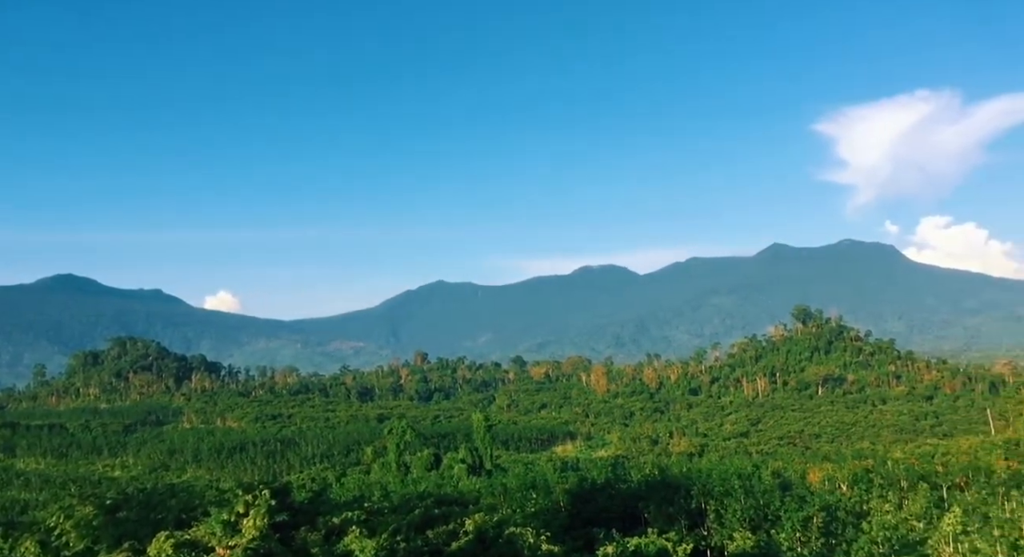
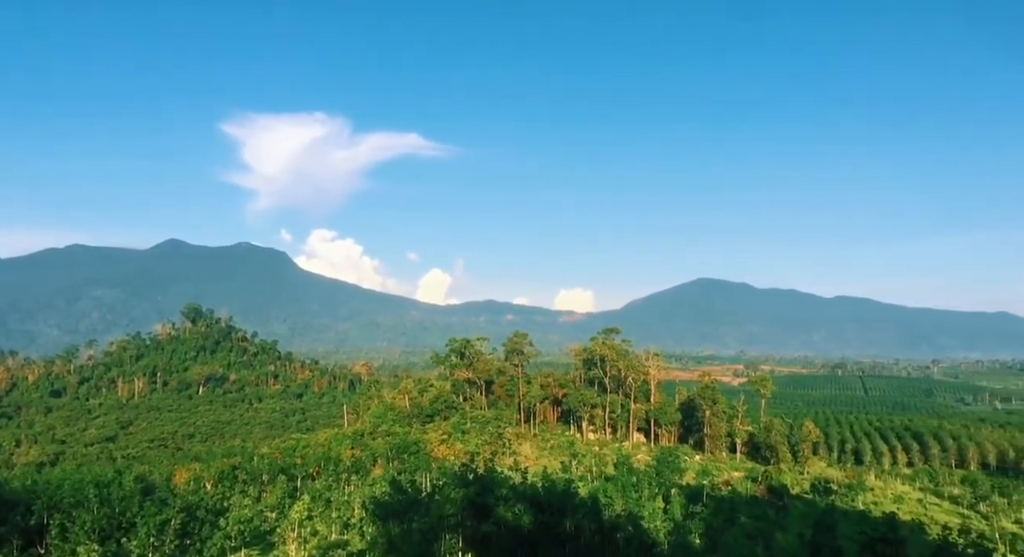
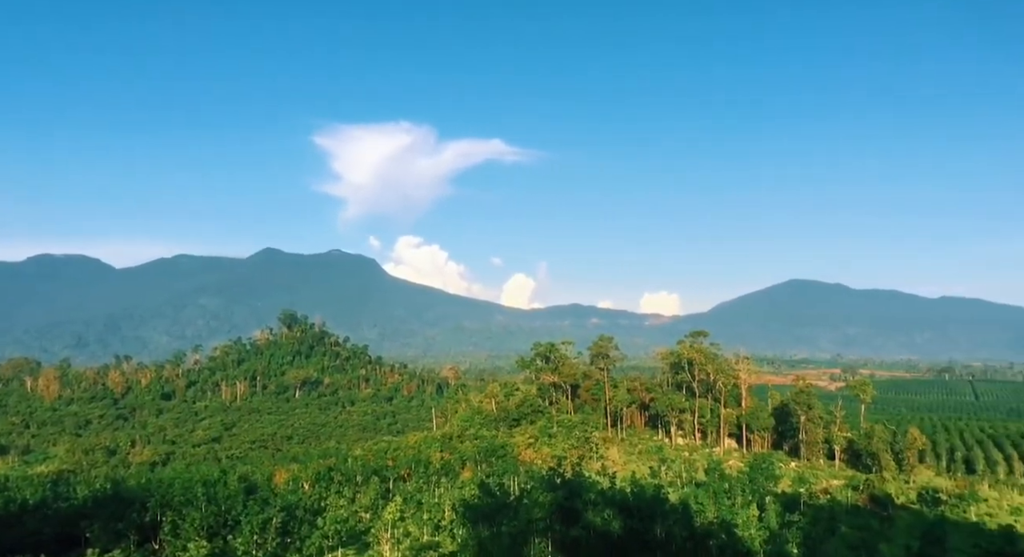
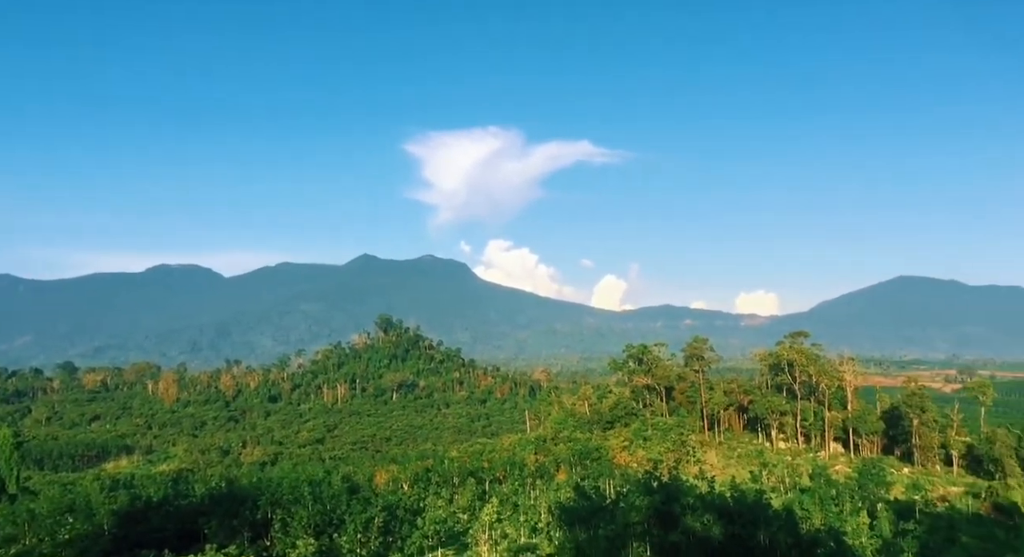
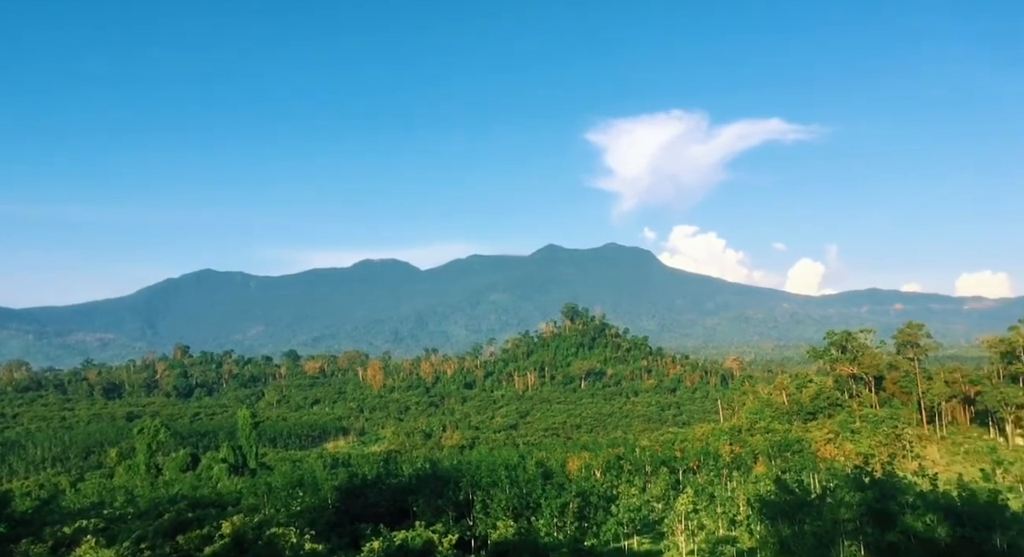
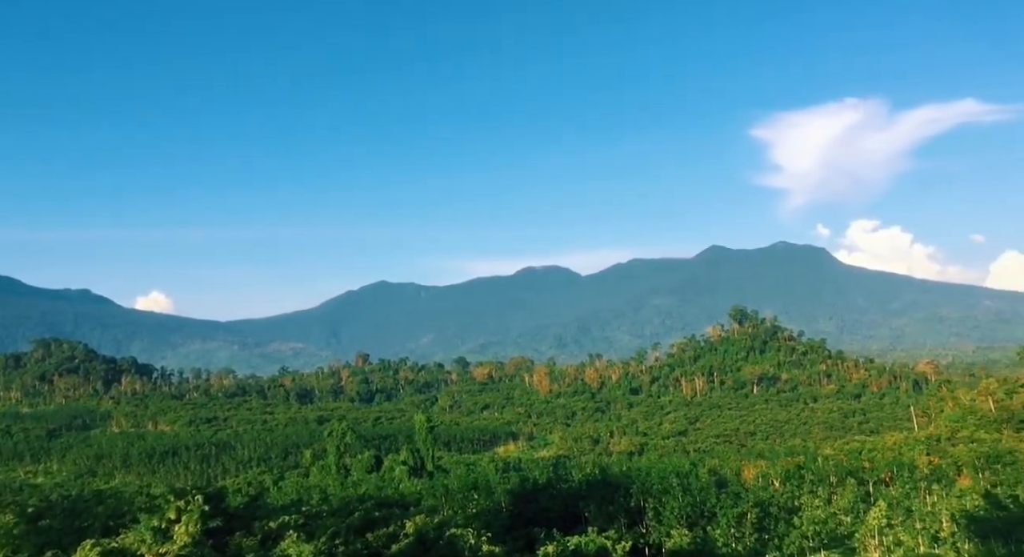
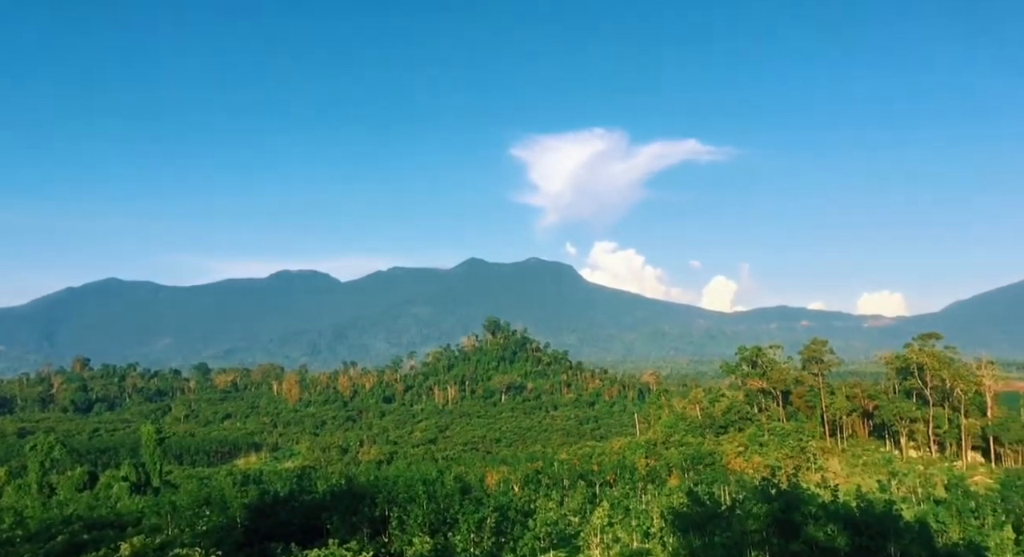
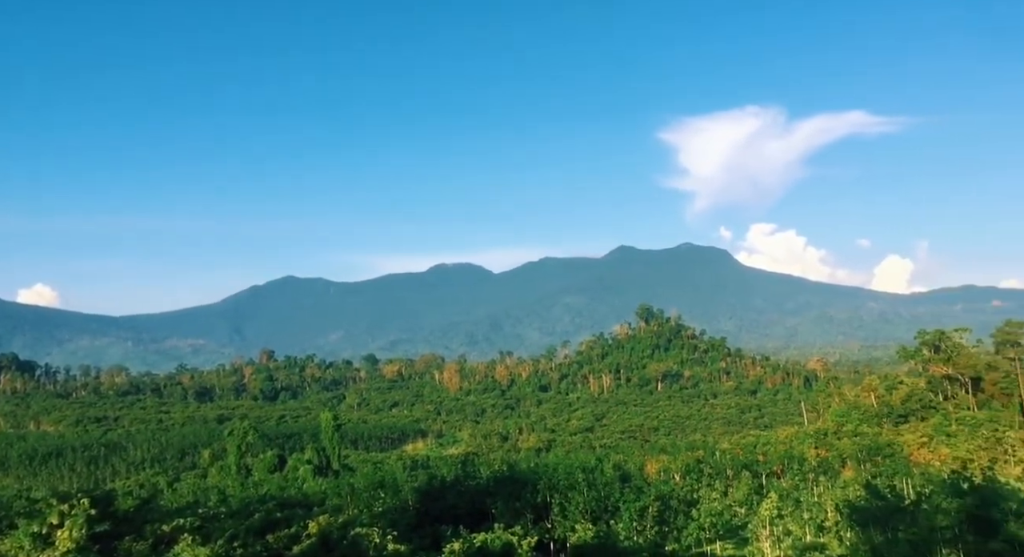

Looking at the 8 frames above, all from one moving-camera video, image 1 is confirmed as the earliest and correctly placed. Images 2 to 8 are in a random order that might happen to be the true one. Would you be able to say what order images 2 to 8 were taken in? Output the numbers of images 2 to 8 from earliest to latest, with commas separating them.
6, 8, 5, 7, 4, 3, 2
